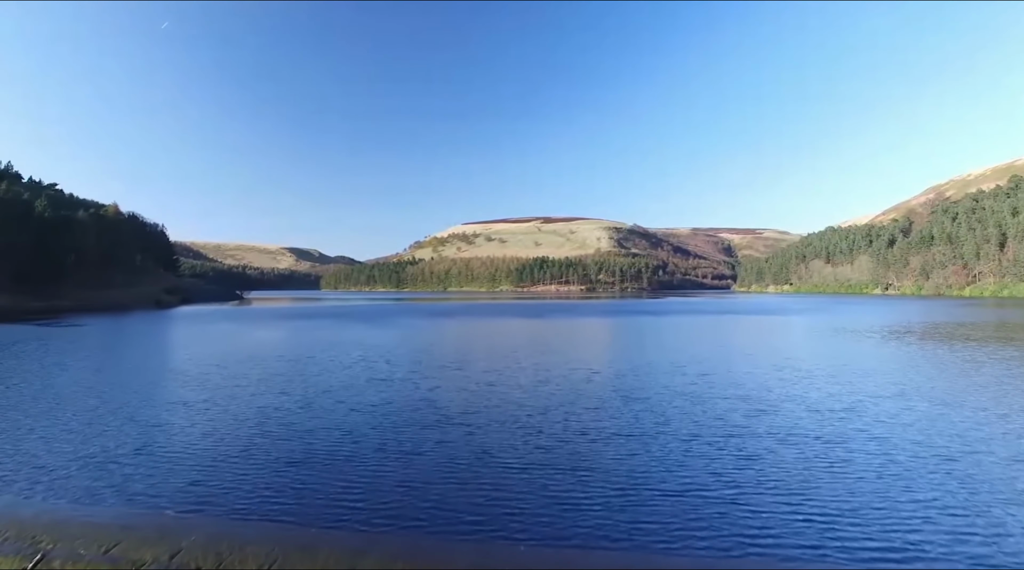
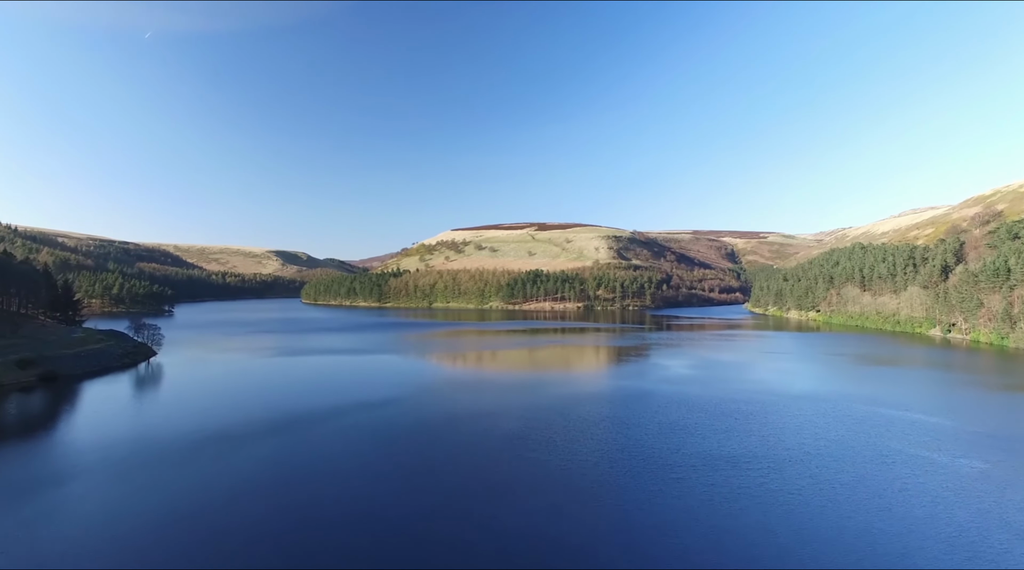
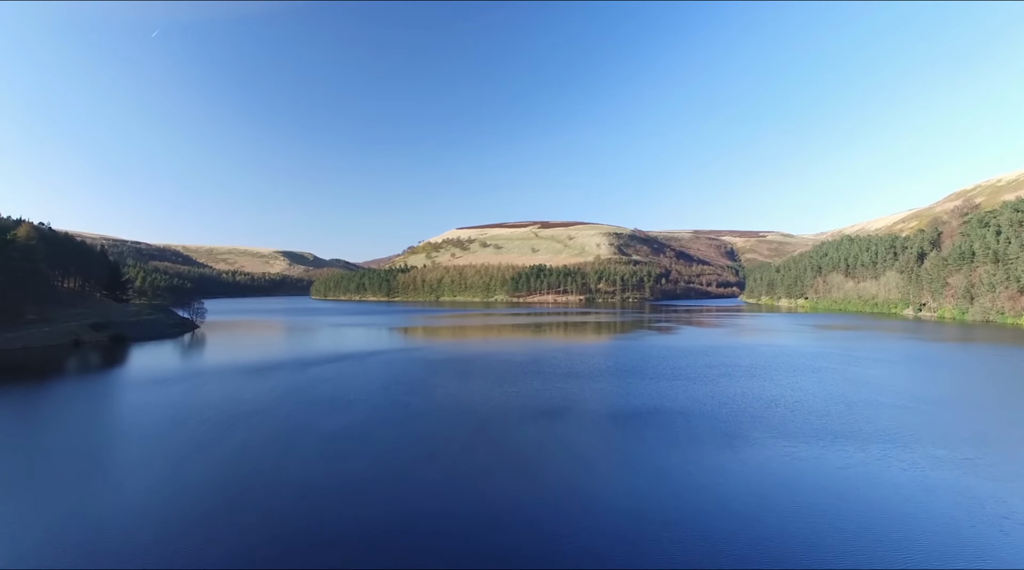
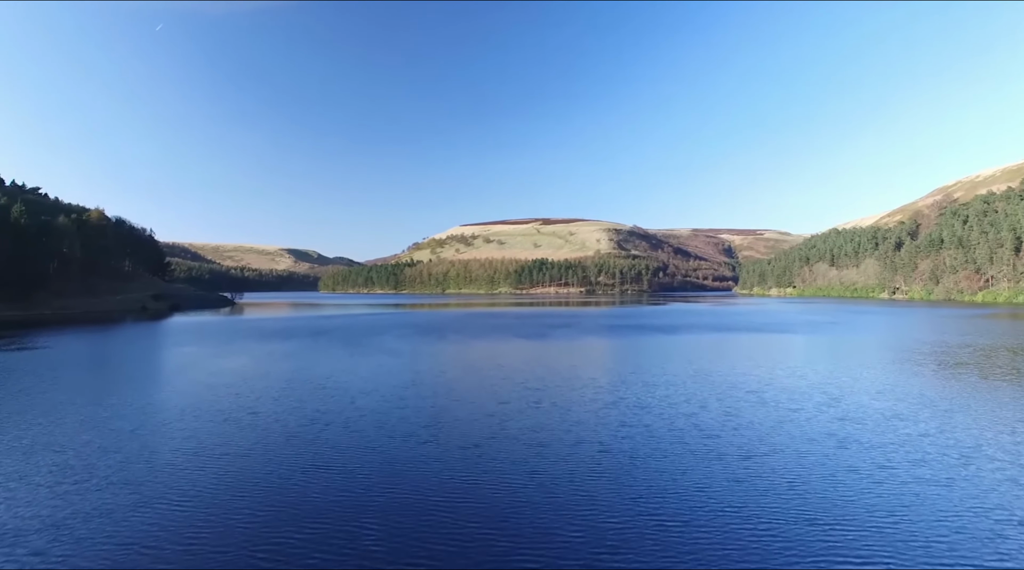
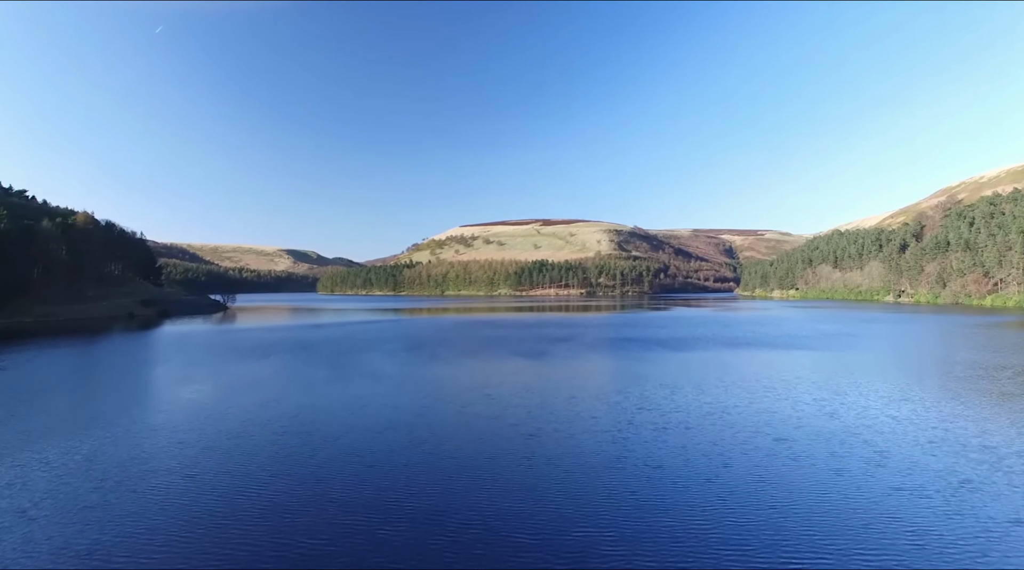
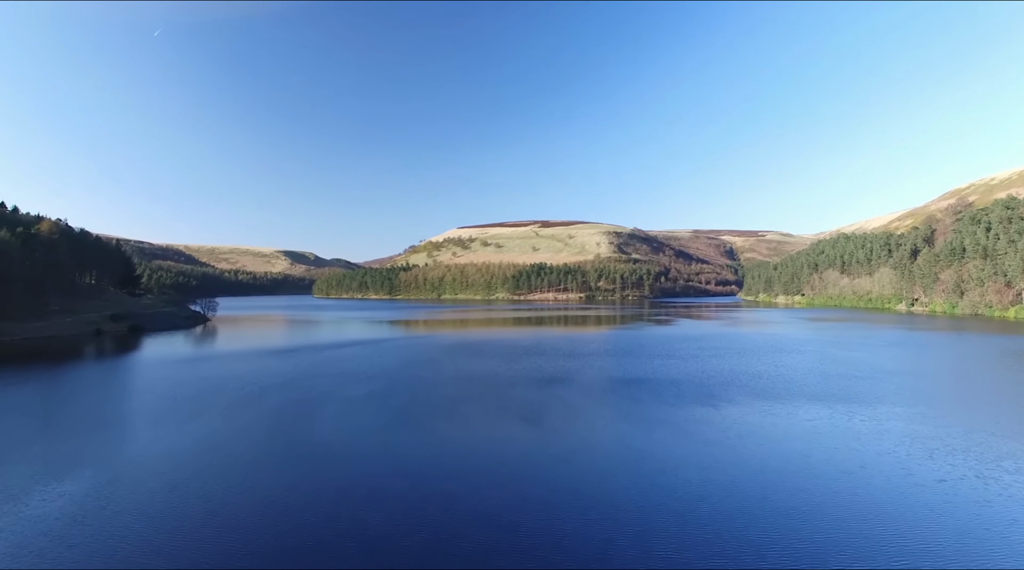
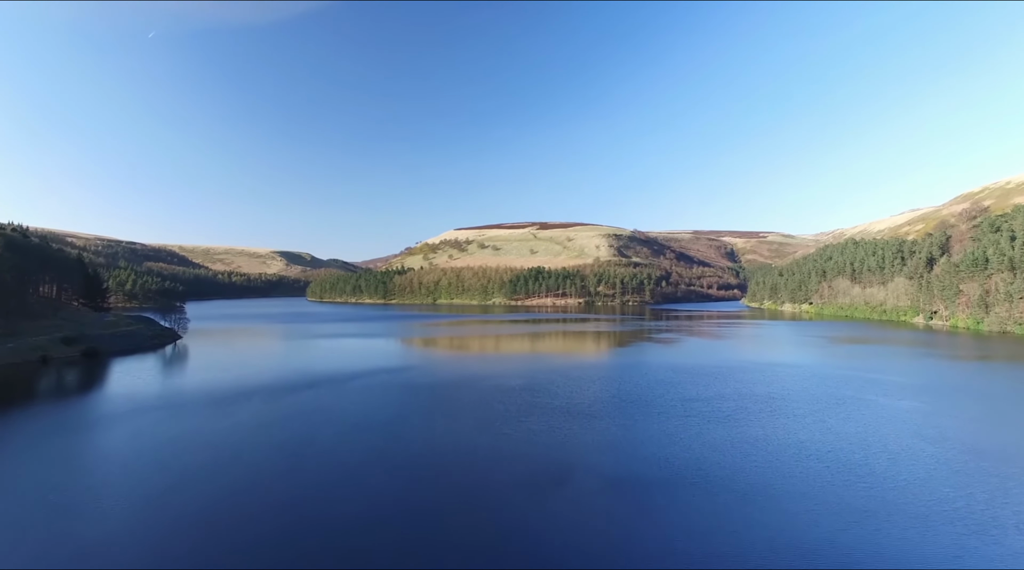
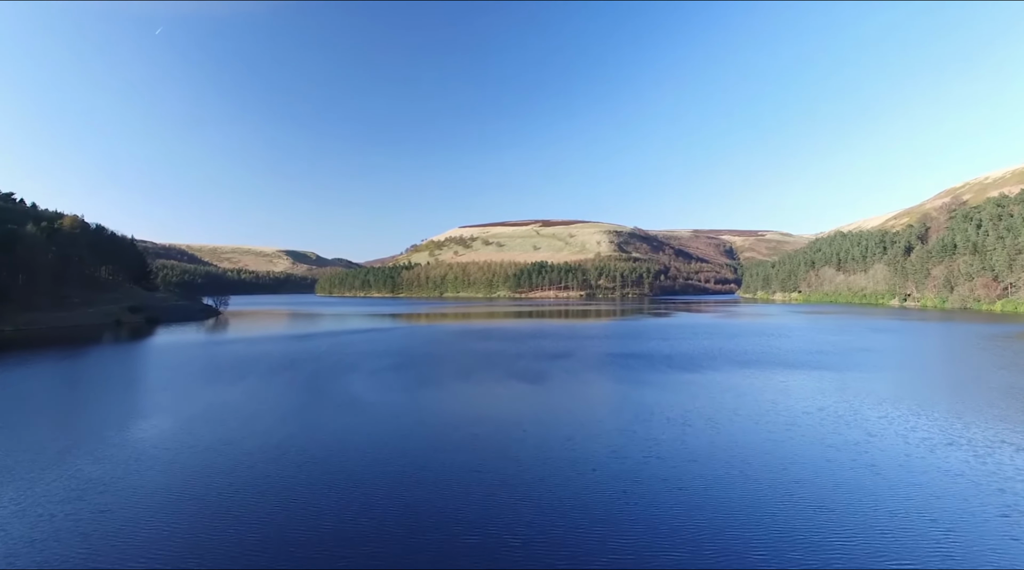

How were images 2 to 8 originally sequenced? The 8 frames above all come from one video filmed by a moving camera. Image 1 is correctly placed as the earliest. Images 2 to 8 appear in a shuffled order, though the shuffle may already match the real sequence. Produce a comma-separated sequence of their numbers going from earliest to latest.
4, 5, 8, 6, 3, 7, 2
